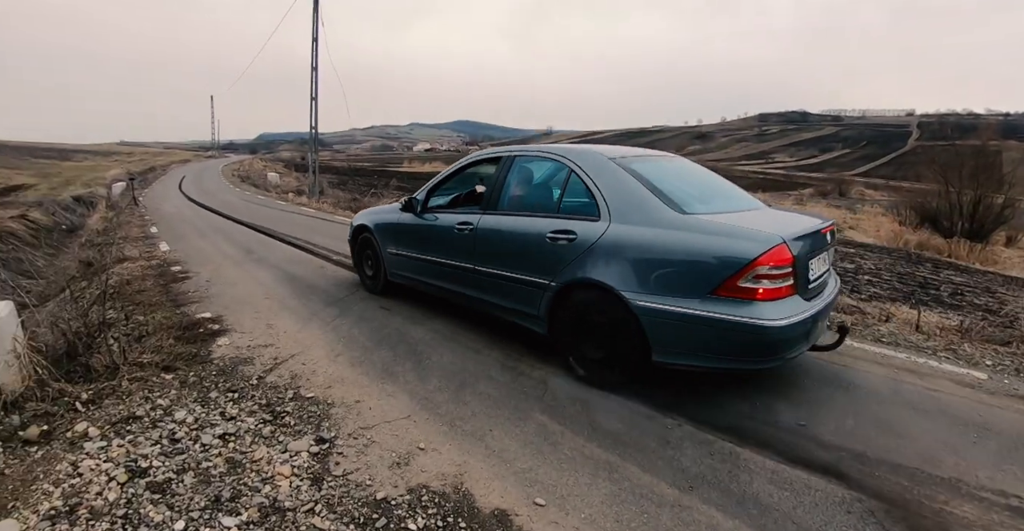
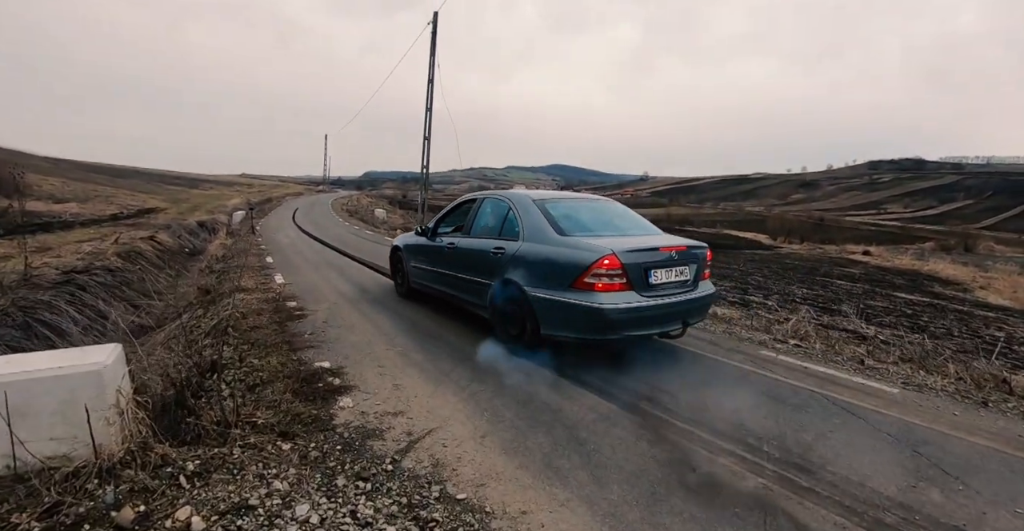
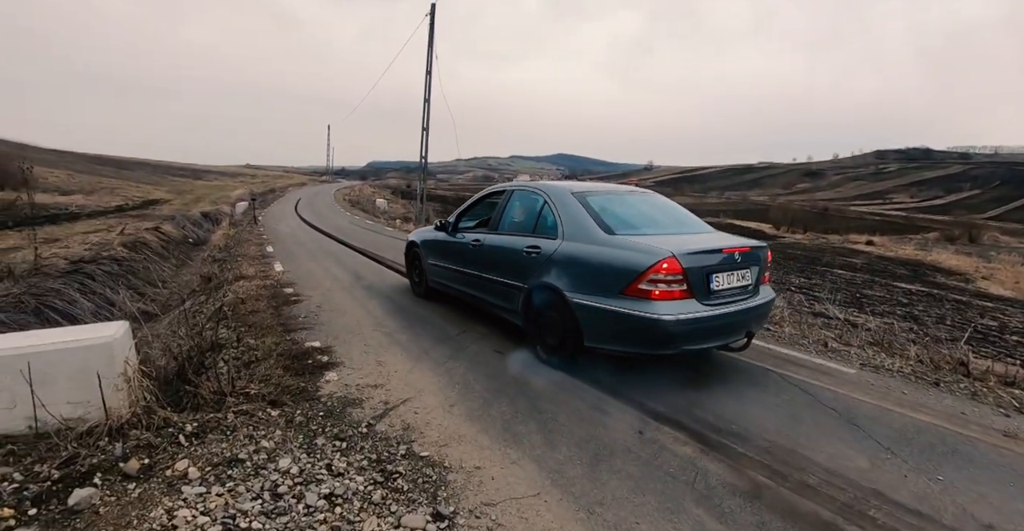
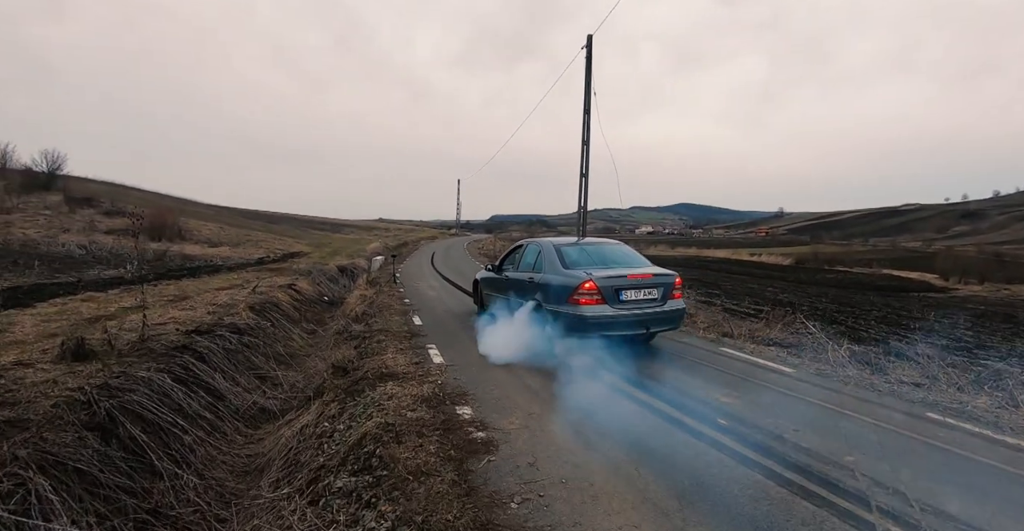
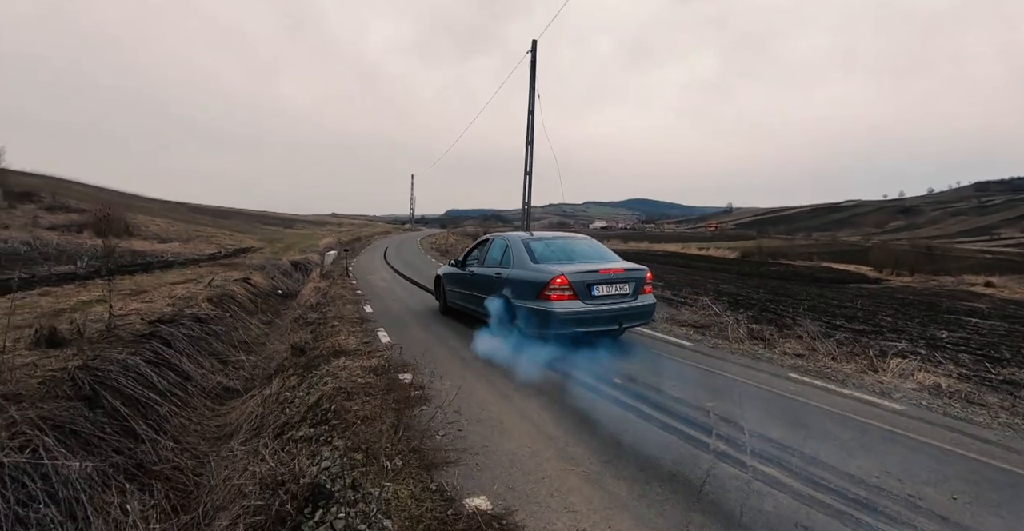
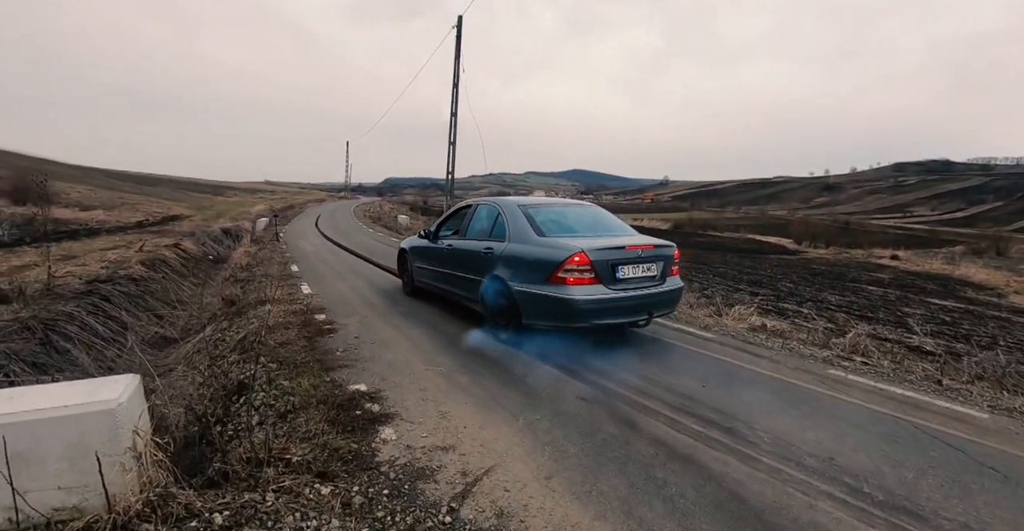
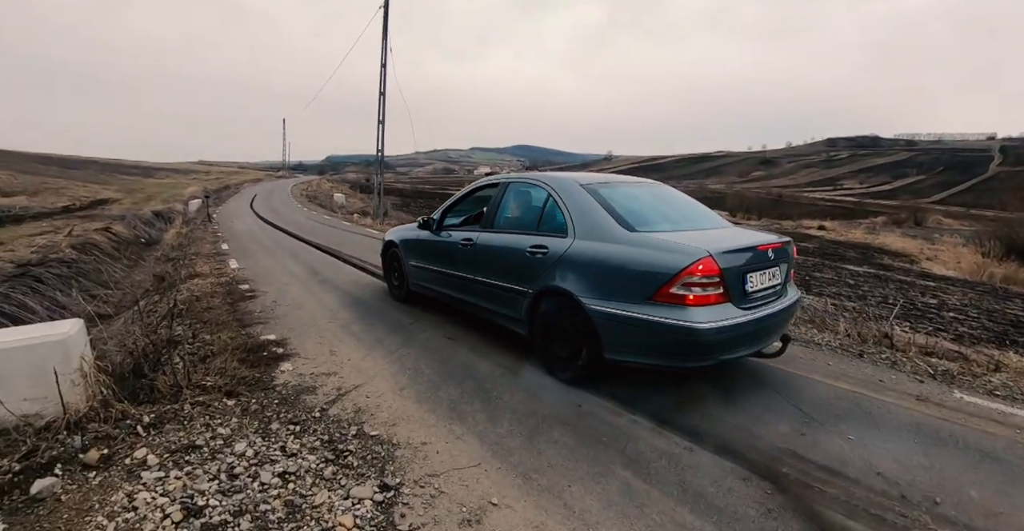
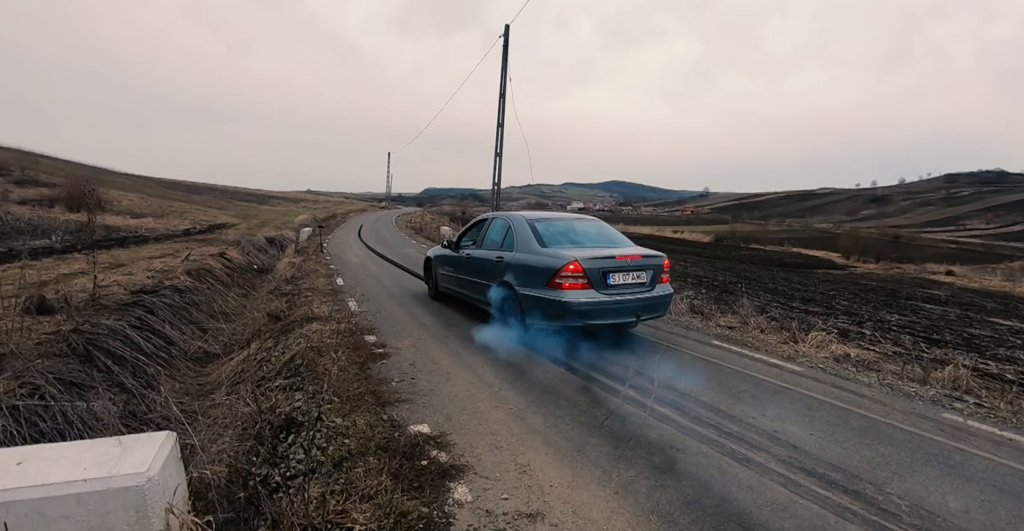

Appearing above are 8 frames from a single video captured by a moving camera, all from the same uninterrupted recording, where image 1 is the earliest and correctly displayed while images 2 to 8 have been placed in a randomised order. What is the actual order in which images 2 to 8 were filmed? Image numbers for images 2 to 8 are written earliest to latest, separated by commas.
7, 3, 2, 6, 8, 5, 4
